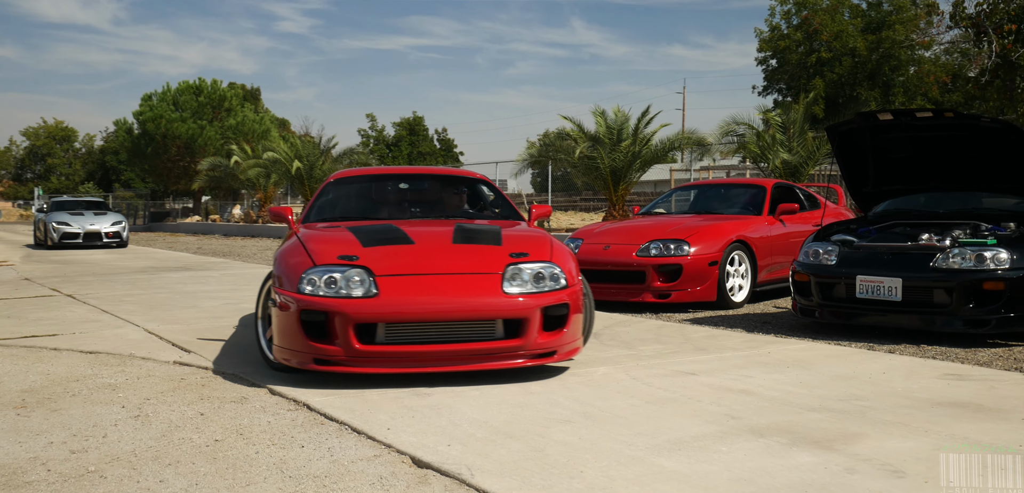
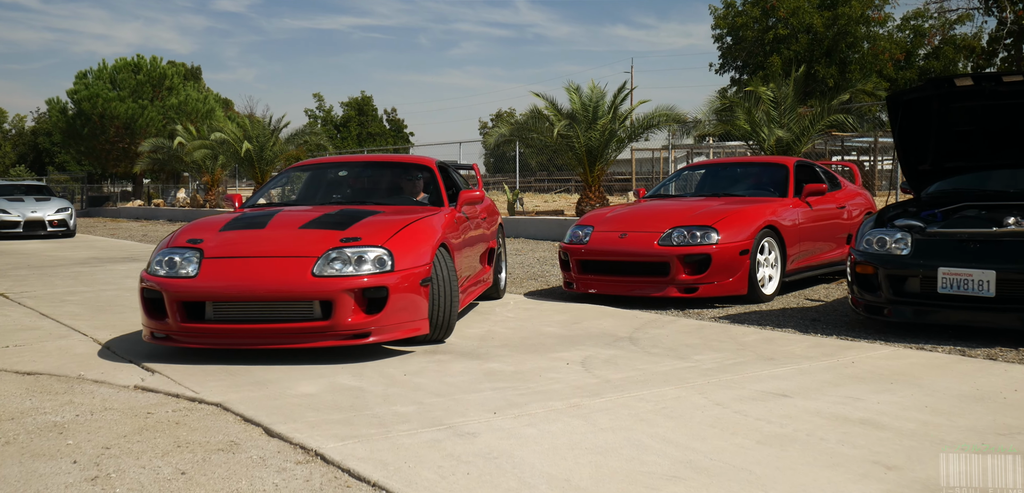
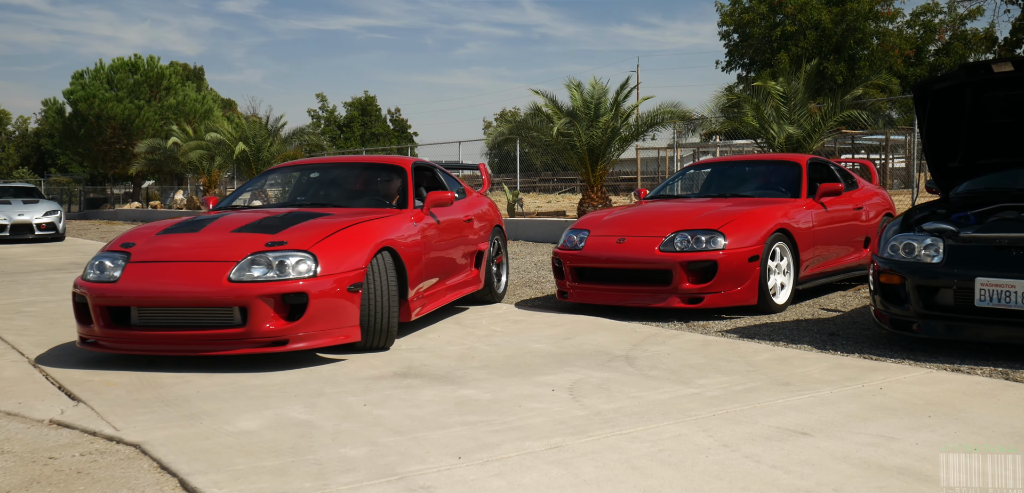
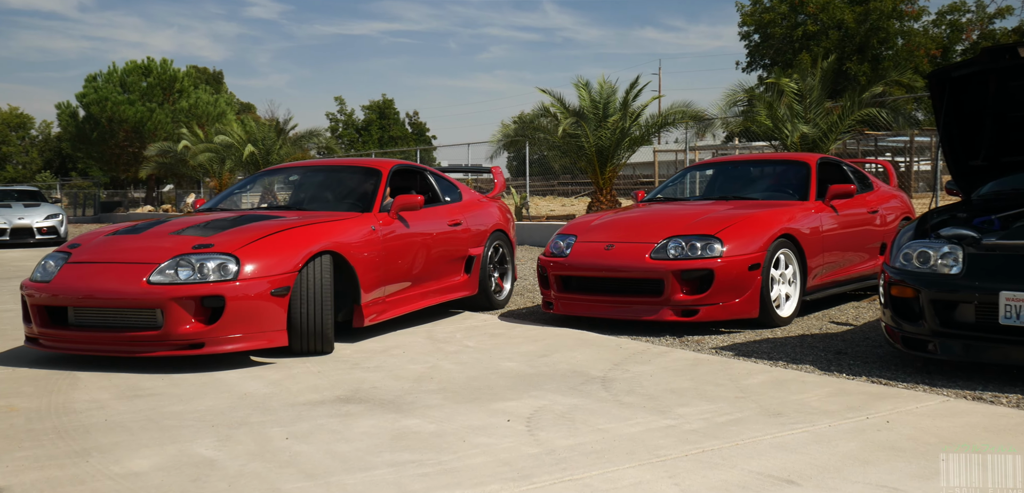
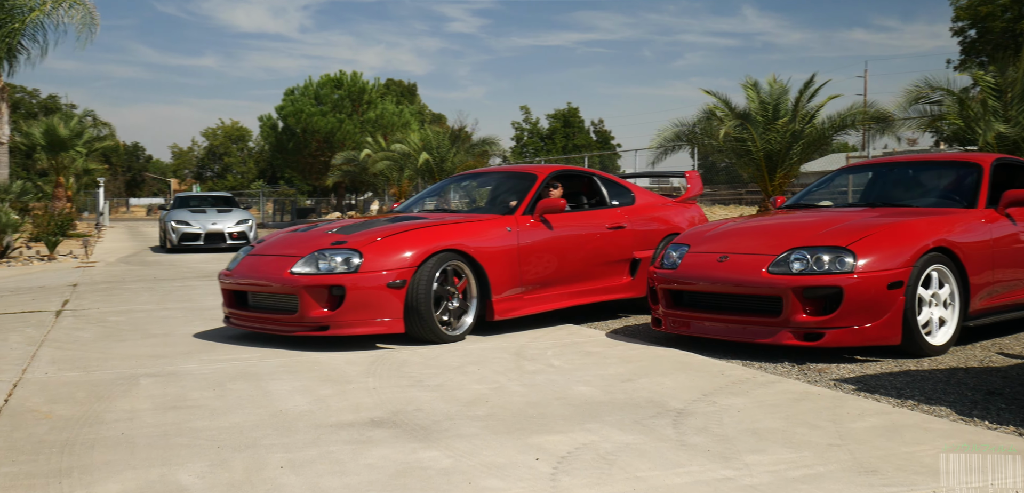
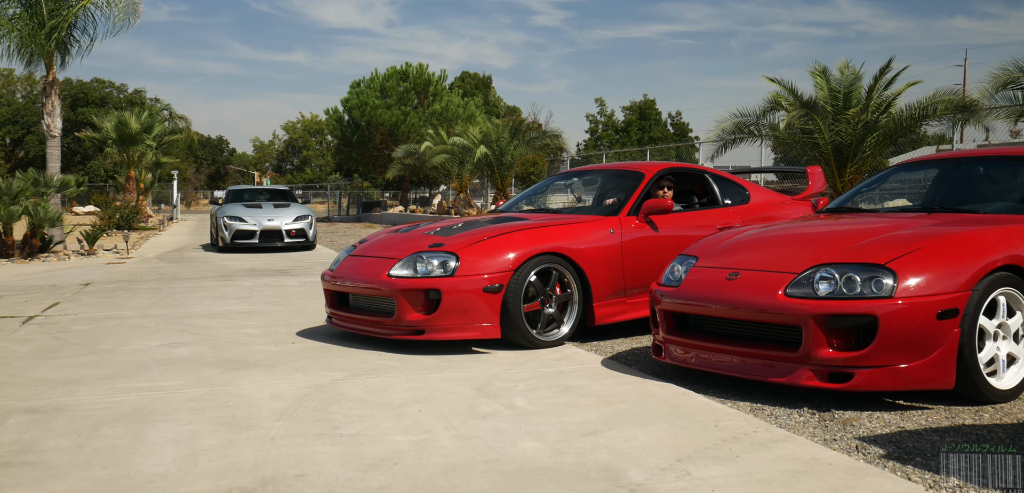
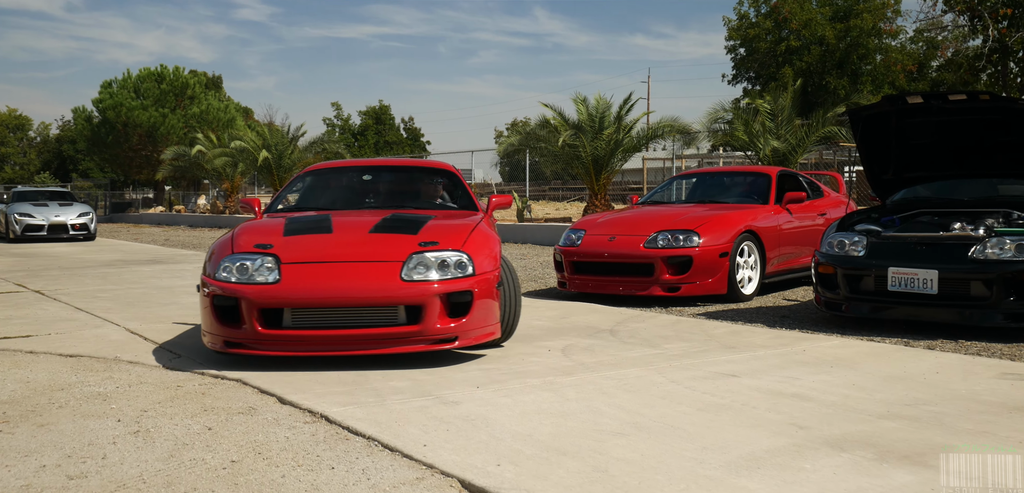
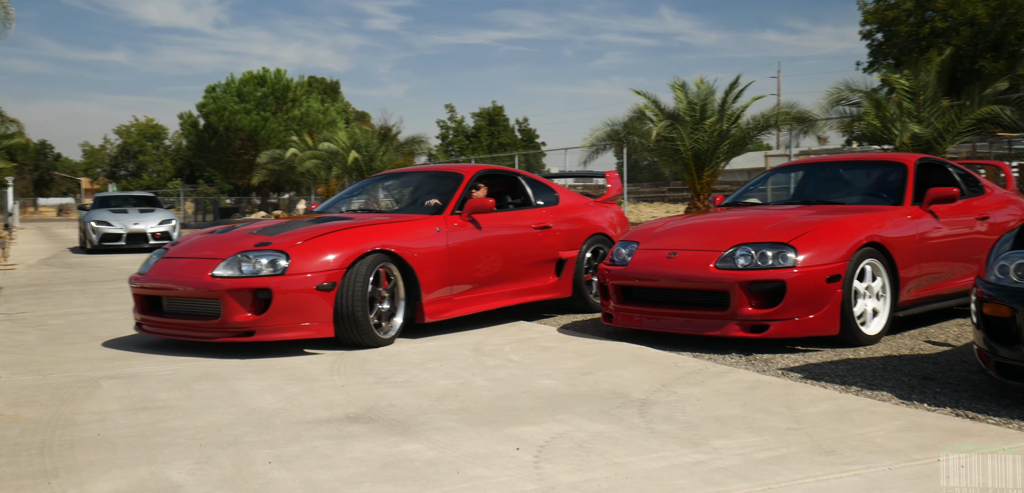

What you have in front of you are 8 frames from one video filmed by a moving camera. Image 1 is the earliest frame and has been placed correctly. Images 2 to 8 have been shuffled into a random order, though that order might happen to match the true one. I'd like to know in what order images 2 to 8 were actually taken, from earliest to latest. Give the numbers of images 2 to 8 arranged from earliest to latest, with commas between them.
7, 2, 3, 4, 8, 5, 6
